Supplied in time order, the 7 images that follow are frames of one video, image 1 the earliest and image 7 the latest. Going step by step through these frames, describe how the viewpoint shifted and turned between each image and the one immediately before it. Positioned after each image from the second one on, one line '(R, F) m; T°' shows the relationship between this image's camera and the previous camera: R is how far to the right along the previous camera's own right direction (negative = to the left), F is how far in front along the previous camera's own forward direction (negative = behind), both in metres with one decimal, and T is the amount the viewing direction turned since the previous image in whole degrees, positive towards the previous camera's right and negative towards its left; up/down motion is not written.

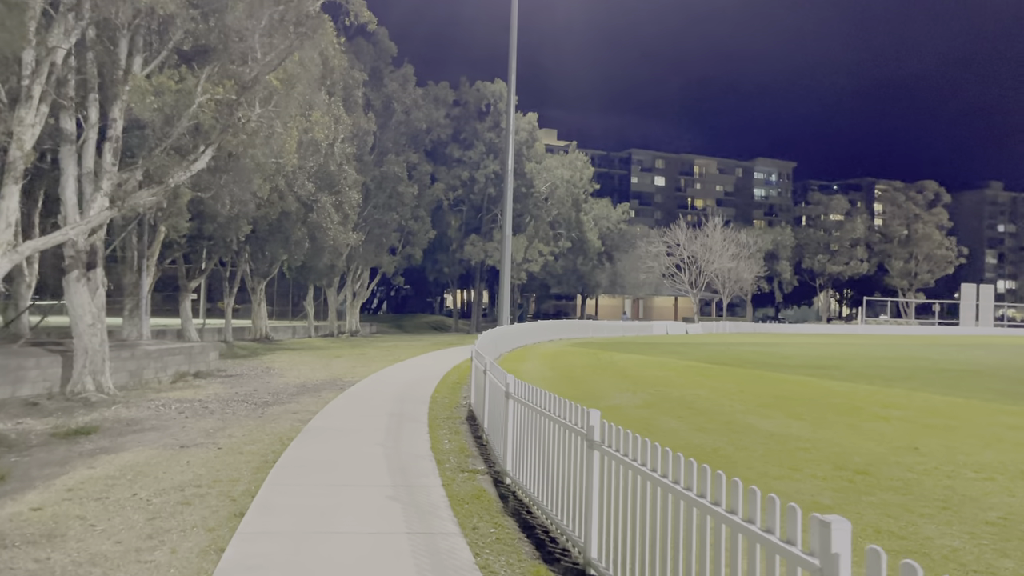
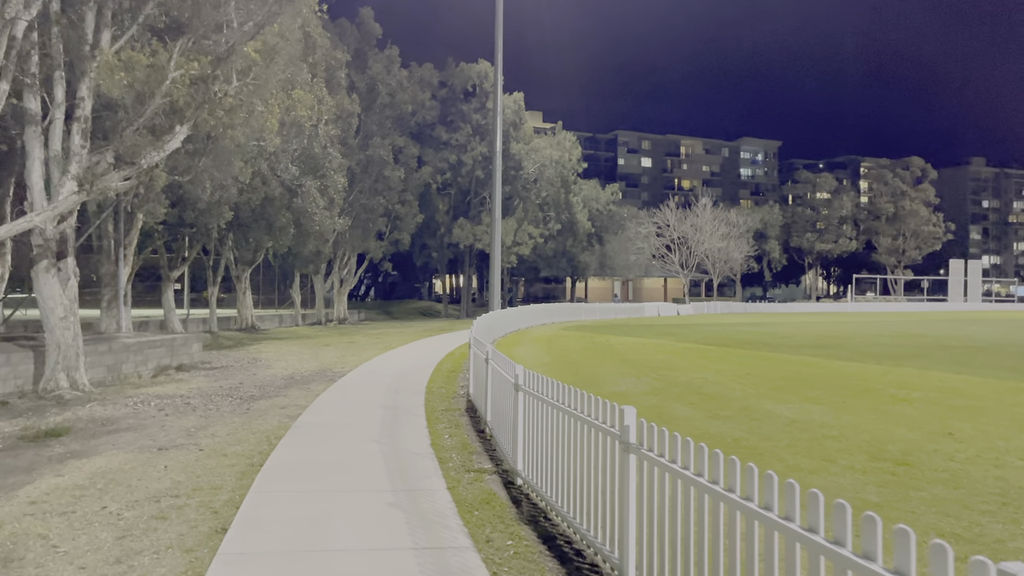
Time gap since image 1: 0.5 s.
(-0.2, +0.9) m; +1°
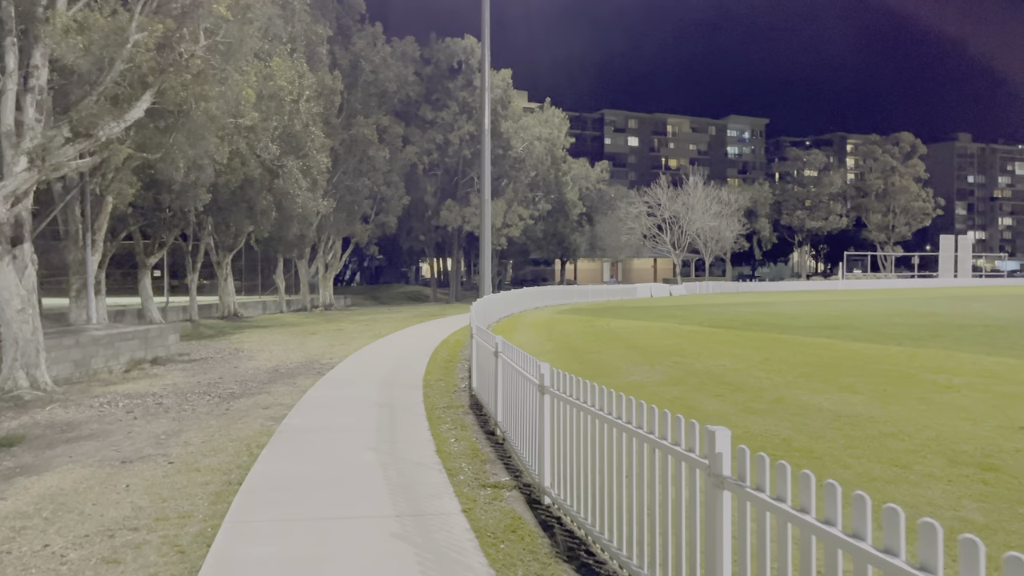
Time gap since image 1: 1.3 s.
(-0.3, +1.4) m; +1°
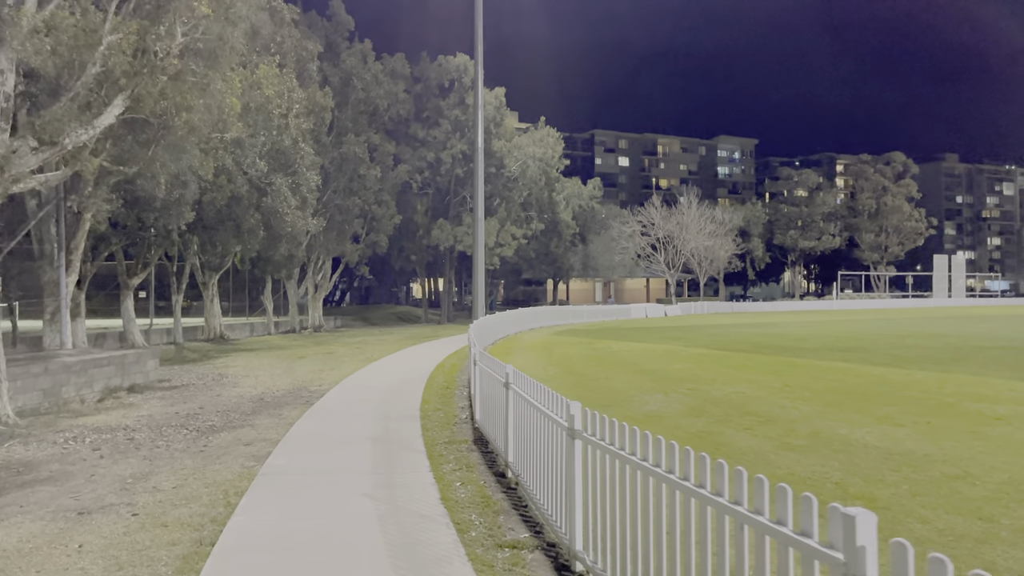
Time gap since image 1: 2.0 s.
(-0.3, +1.1) m; +1°
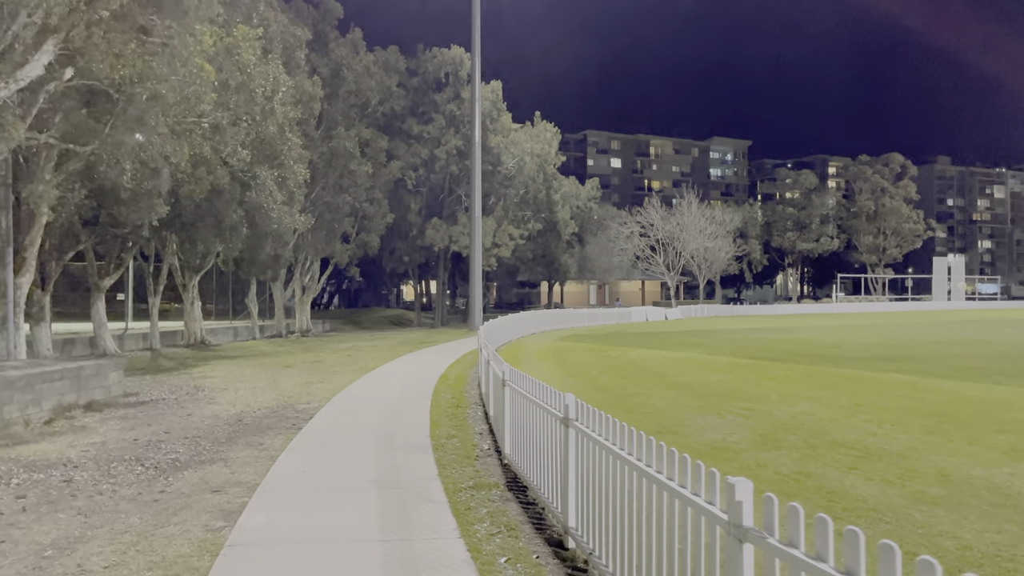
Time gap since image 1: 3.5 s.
(-0.6, +2.4) m; +1°
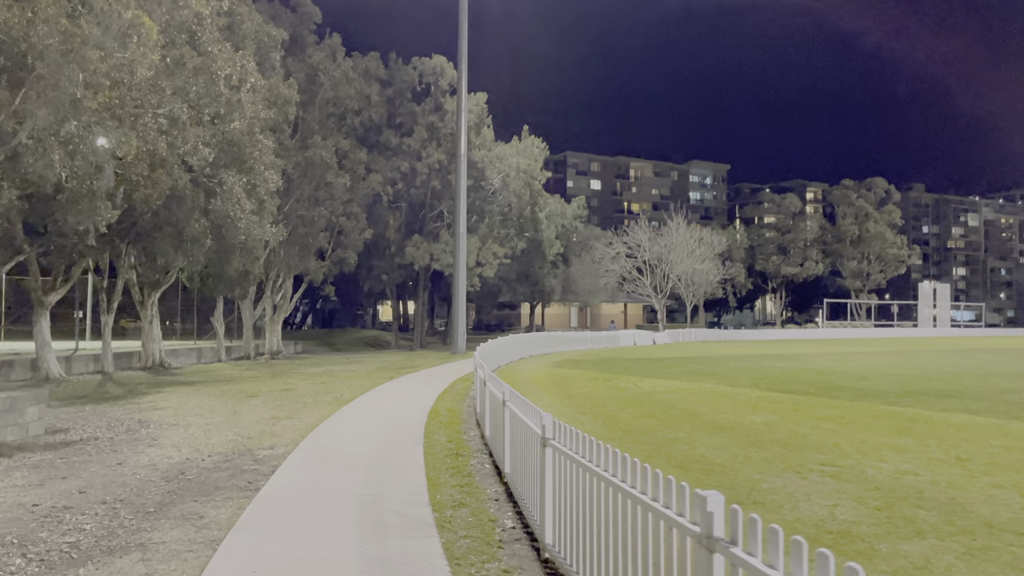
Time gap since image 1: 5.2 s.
(-0.6, +2.8) m; +2°
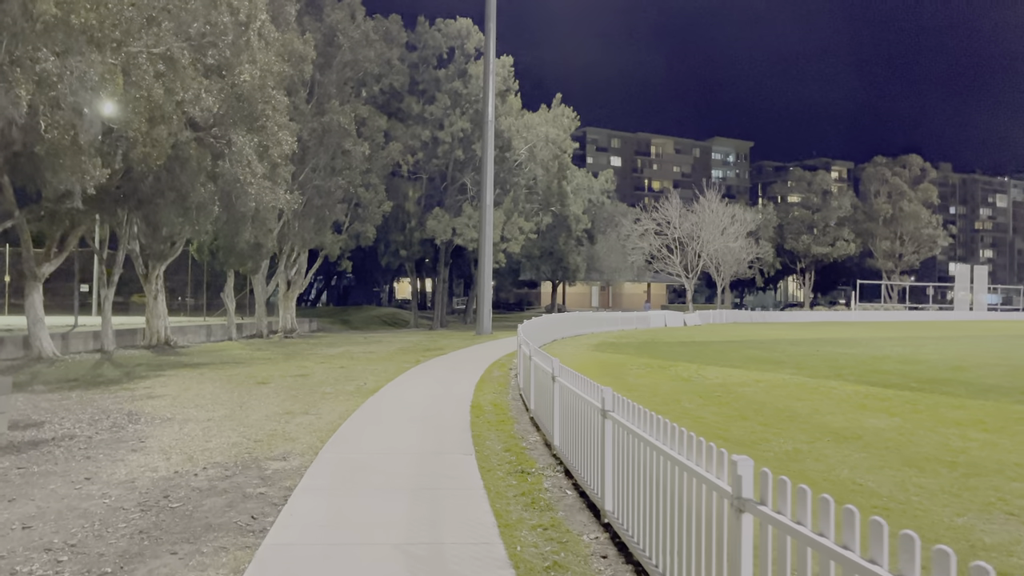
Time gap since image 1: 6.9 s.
(-0.8, +2.8) m; -1°
